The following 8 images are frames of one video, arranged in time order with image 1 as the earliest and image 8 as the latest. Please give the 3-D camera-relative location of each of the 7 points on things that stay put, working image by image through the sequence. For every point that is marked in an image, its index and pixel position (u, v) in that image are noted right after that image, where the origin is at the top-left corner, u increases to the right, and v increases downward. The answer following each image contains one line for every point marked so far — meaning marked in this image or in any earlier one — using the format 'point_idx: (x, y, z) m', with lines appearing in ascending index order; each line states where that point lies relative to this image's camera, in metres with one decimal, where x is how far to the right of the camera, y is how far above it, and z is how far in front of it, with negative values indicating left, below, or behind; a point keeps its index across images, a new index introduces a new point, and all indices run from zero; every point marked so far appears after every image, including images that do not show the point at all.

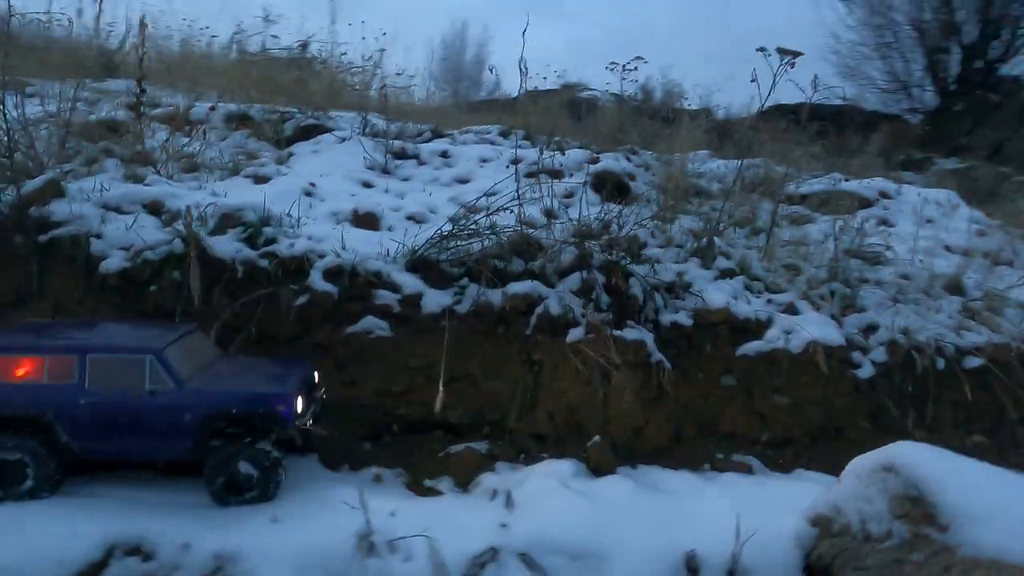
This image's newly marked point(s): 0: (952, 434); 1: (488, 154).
0: (+3.2, -1.1, +4.9) m
1: (-0.3, +1.5, +7.5) m
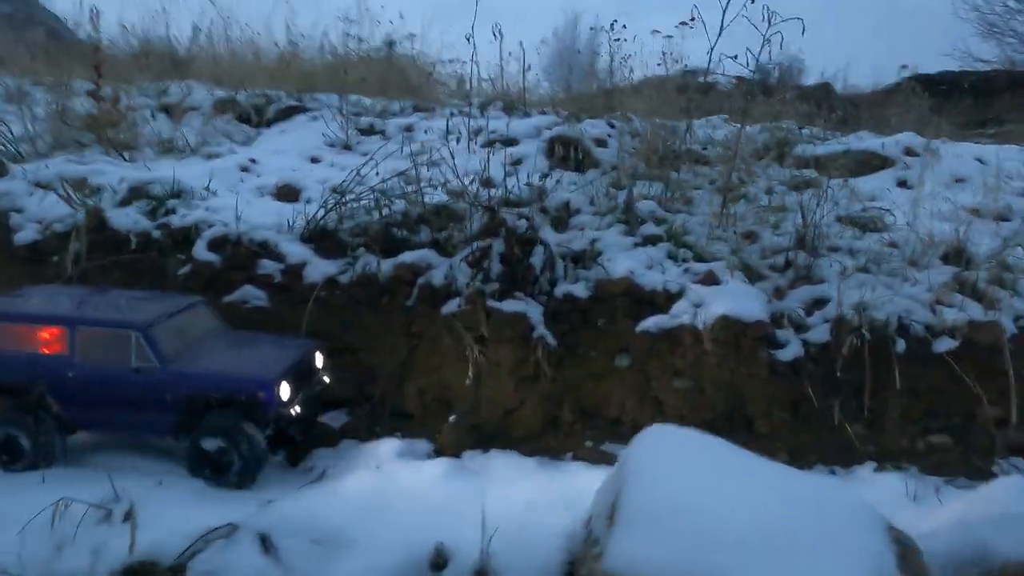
0: (+2.3, -0.9, +4.0) m
1: (-0.6, +1.7, +7.2) m
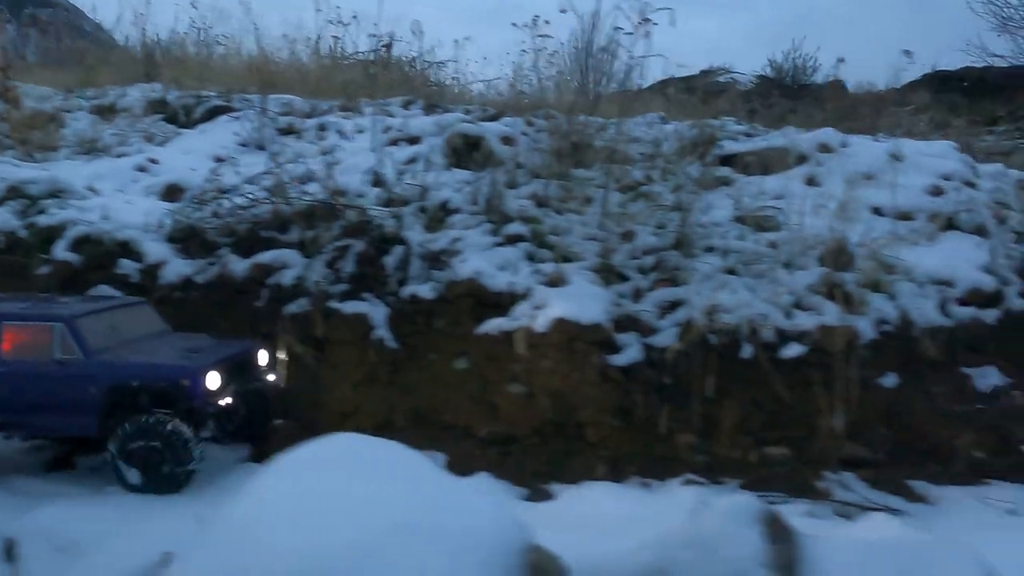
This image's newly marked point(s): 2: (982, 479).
0: (+1.2, -0.9, +3.7) m
1: (-1.5, +1.7, +7.1) m
2: (+2.4, -1.0, +3.4) m
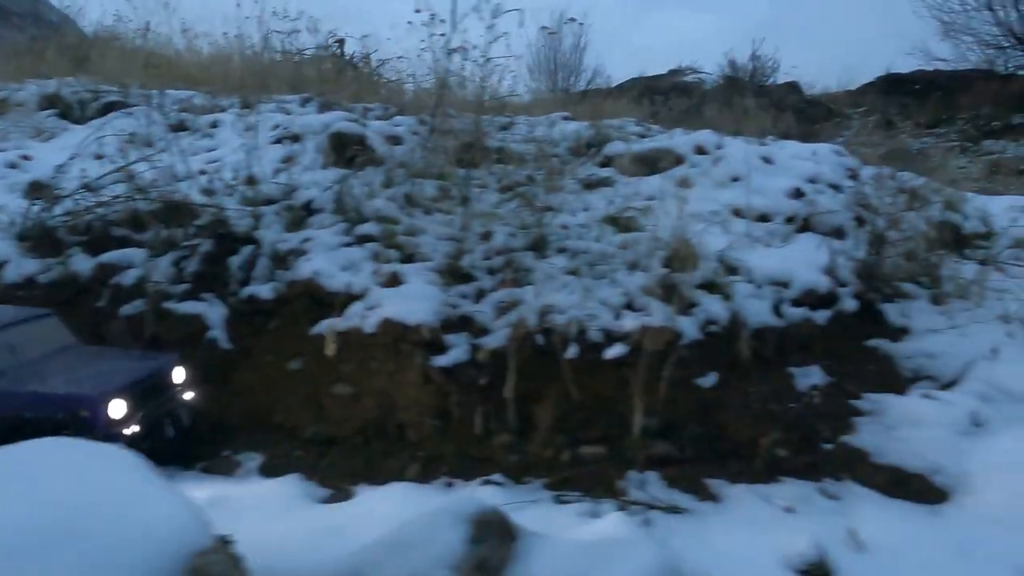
0: (+0.2, -0.9, +3.8) m
1: (-2.7, +1.7, +7.0) m
2: (+1.4, -1.0, +3.5) m
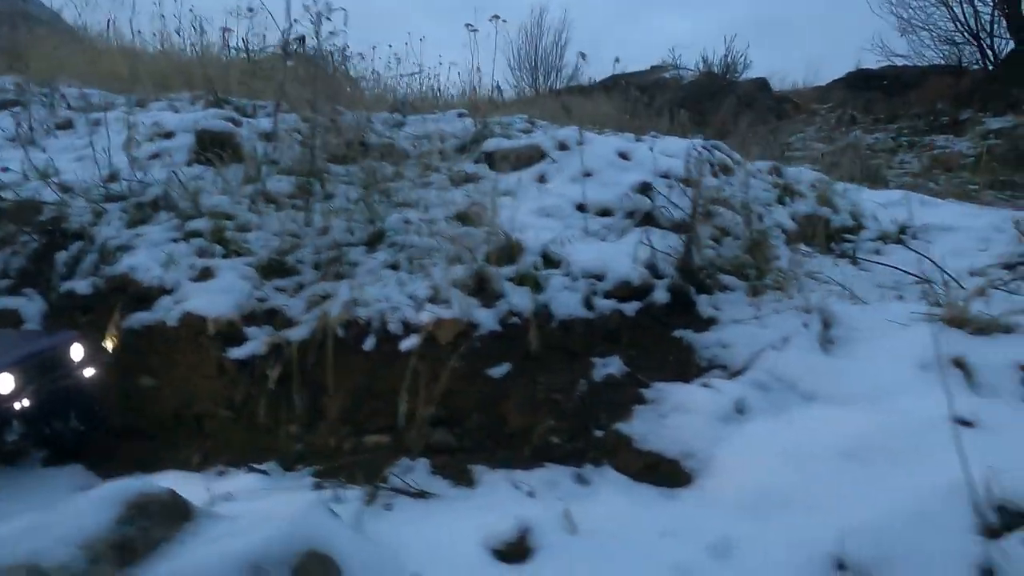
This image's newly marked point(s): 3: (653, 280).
0: (-1.0, -0.8, +3.9) m
1: (-4.0, +1.8, +7.1) m
2: (+0.2, -1.0, +3.6) m
3: (+1.0, +0.1, +4.7) m
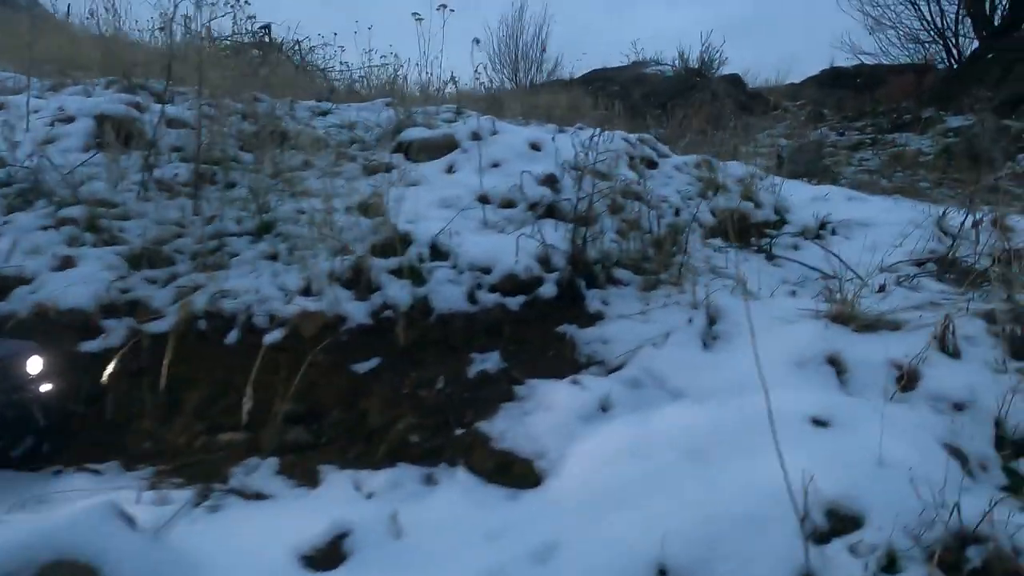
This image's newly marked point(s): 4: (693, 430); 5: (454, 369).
0: (-1.8, -0.8, +3.7) m
1: (-4.8, +1.9, +6.8) m
2: (-0.6, -0.9, +3.5) m
3: (+0.2, +0.1, +4.6) m
4: (+0.9, -0.7, +3.3) m
5: (-0.4, -0.5, +4.0) m
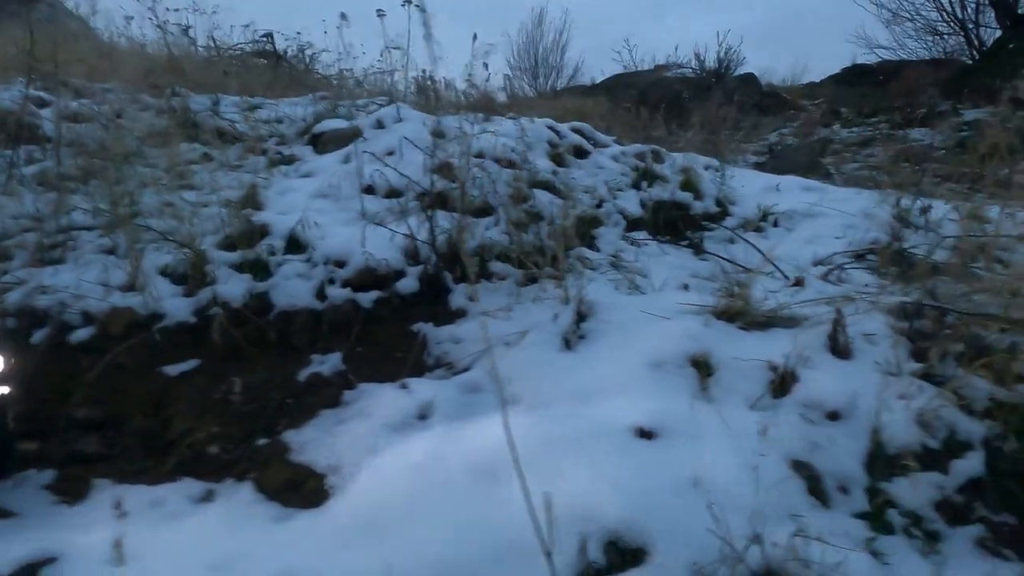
0: (-2.7, -0.8, +3.4) m
1: (-5.6, +1.9, +6.6) m
2: (-1.5, -0.9, +3.1) m
3: (-0.7, +0.1, +4.2) m
4: (-0.1, -0.7, +2.8) m
5: (-1.3, -0.5, +3.6) m
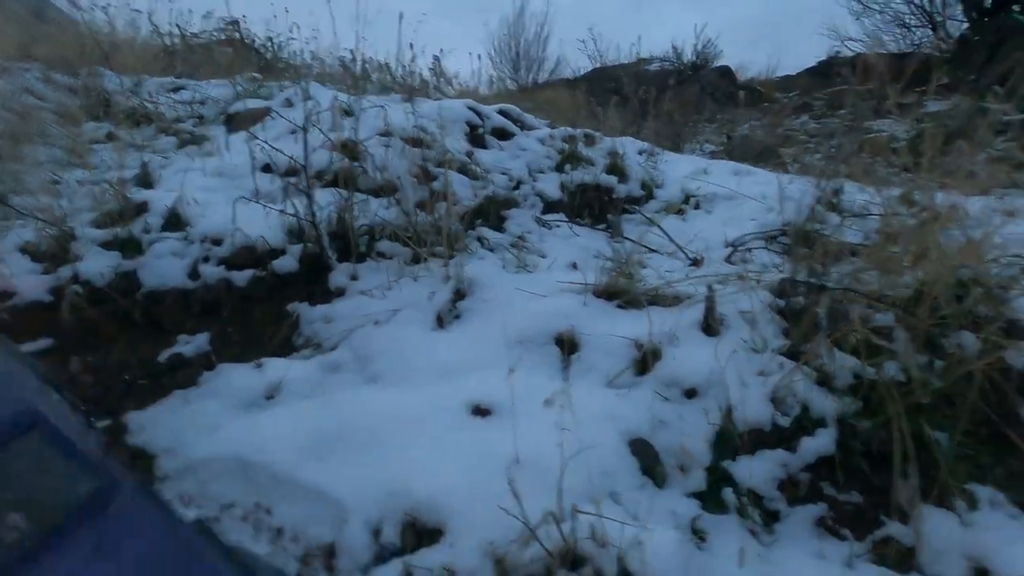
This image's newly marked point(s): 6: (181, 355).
0: (-3.4, -0.6, +3.2) m
1: (-6.3, +2.0, +6.4) m
2: (-2.2, -0.8, +2.9) m
3: (-1.4, +0.3, +4.0) m
4: (-0.7, -0.5, +2.7) m
5: (-1.9, -0.3, +3.5) m
6: (-1.7, -0.3, +3.5) m
